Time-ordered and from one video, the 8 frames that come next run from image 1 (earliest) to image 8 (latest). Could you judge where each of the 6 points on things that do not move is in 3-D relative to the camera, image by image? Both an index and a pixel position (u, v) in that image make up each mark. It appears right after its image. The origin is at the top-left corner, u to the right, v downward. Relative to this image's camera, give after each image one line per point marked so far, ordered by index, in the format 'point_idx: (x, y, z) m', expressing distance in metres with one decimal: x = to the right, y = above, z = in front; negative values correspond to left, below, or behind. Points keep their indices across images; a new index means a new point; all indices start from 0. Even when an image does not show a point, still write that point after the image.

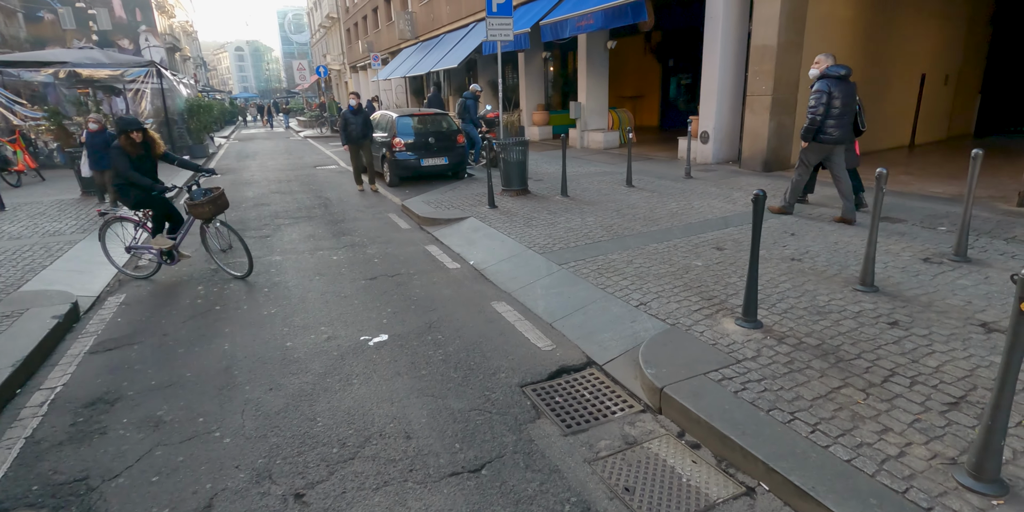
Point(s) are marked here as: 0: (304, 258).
0: (-2.7, 0.0, +7.0) m
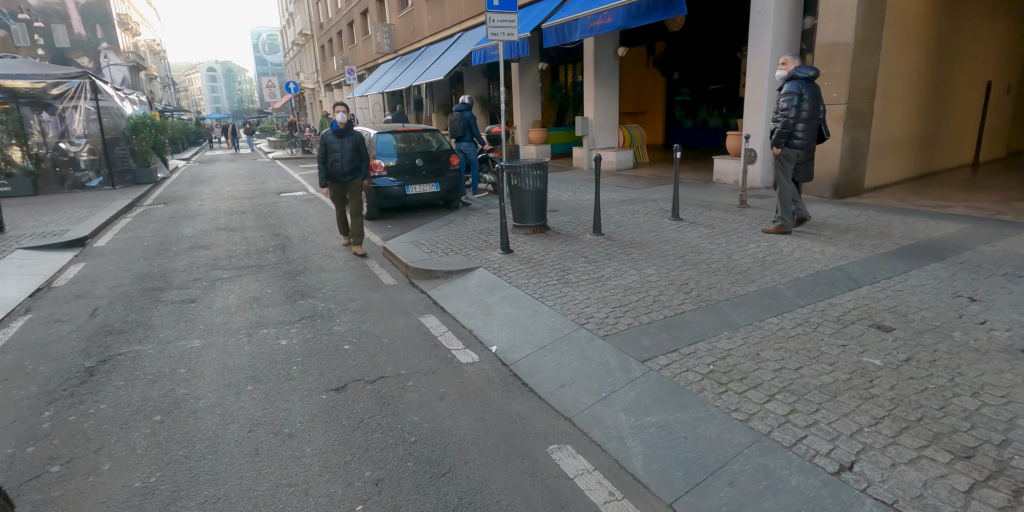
0: (-2.3, -0.7, +4.6) m
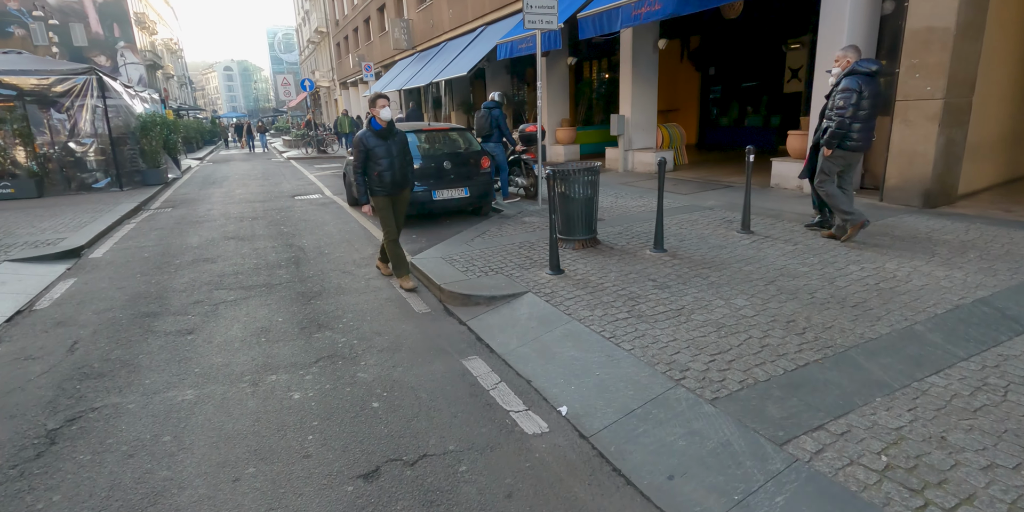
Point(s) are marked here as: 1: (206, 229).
0: (-1.9, -0.9, +3.7) m
1: (-5.3, +0.5, +9.2) m
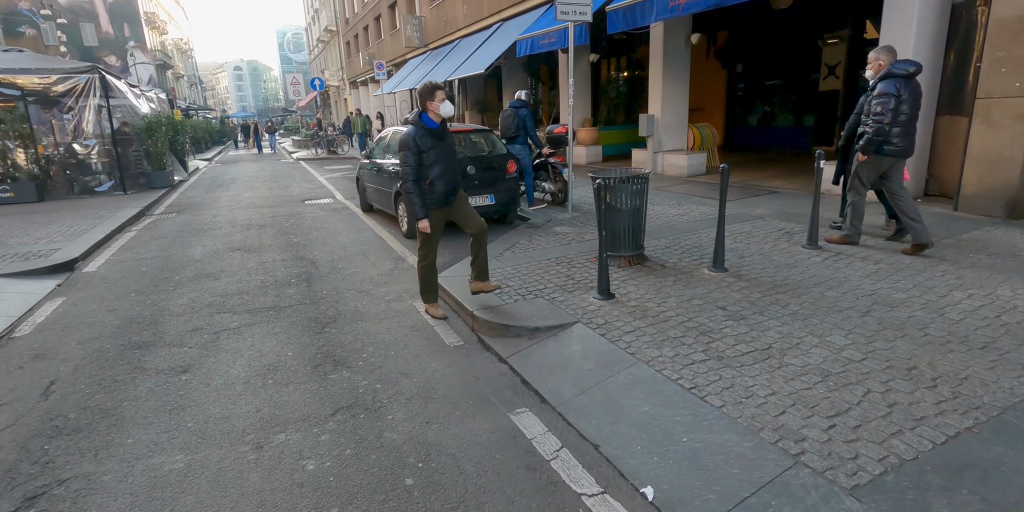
0: (-1.5, -1.1, +3.0) m
1: (-4.8, +0.3, +8.6) m
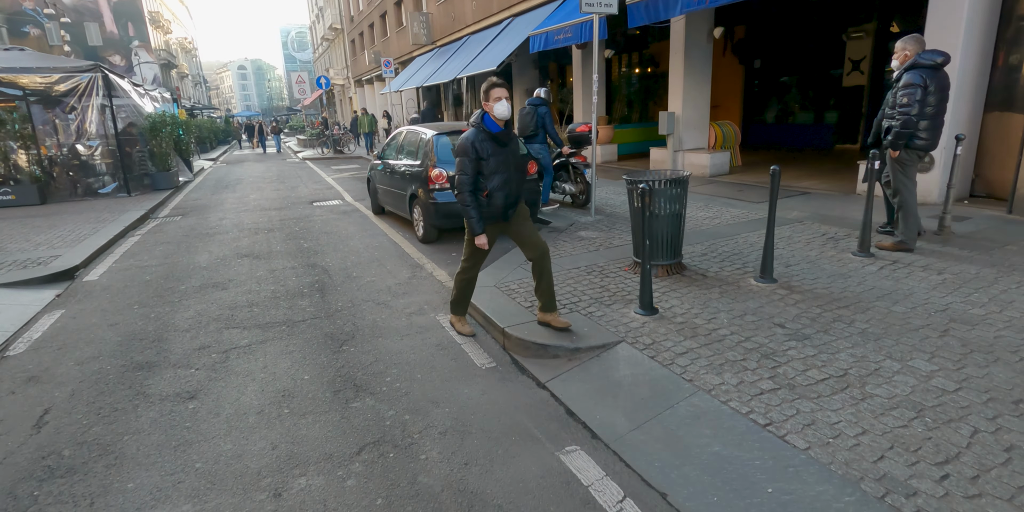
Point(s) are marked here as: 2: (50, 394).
0: (-1.2, -1.2, +2.6) m
1: (-4.5, +0.2, +8.2) m
2: (-3.3, -1.0, +3.9) m
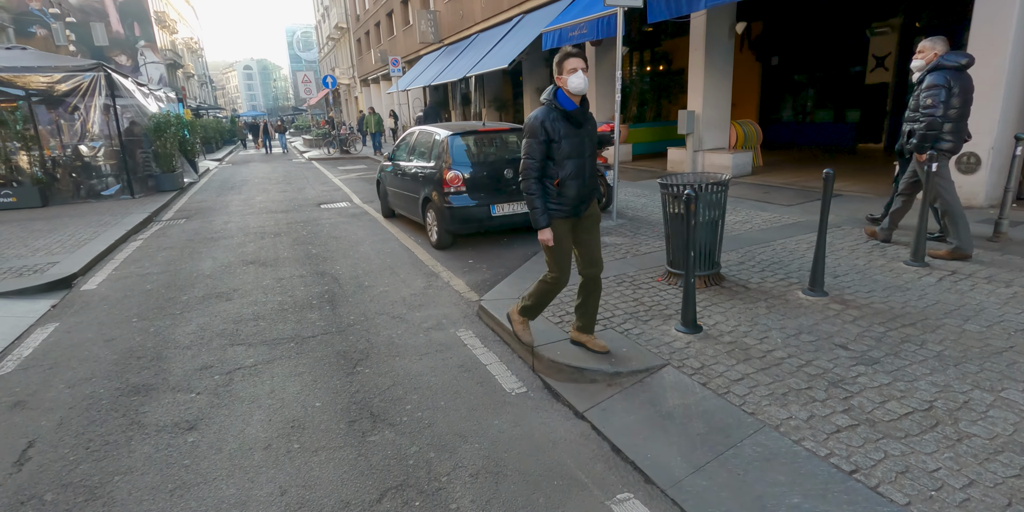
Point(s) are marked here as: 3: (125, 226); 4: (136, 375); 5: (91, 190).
0: (-1.0, -1.3, +2.3) m
1: (-4.2, +0.1, +7.9) m
2: (-3.1, -1.1, +3.5) m
3: (-7.0, +0.5, +9.7) m
4: (-2.8, -0.9, +4.1) m
5: (-10.5, +1.6, +13.4) m
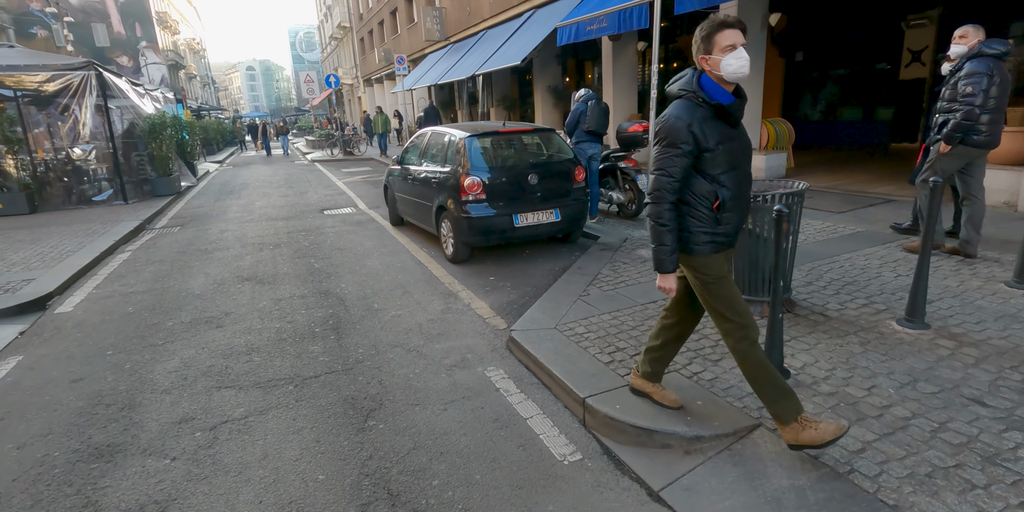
0: (-0.8, -1.5, +1.5) m
1: (-4.0, -0.1, +7.1) m
2: (-2.8, -1.3, +2.8) m
3: (-6.7, +0.3, +9.0) m
4: (-2.6, -1.1, +3.3) m
5: (-10.2, +1.4, +12.7) m
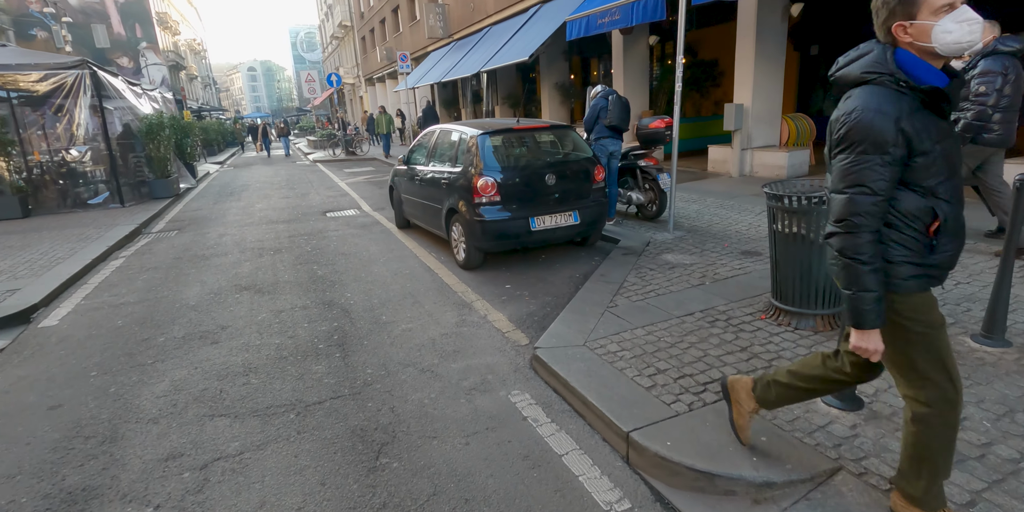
0: (-0.6, -1.6, +1.1) m
1: (-3.8, -0.2, +6.7) m
2: (-2.6, -1.4, +2.4) m
3: (-6.5, +0.2, +8.6) m
4: (-2.4, -1.2, +2.9) m
5: (-10.0, +1.3, +12.4) m
